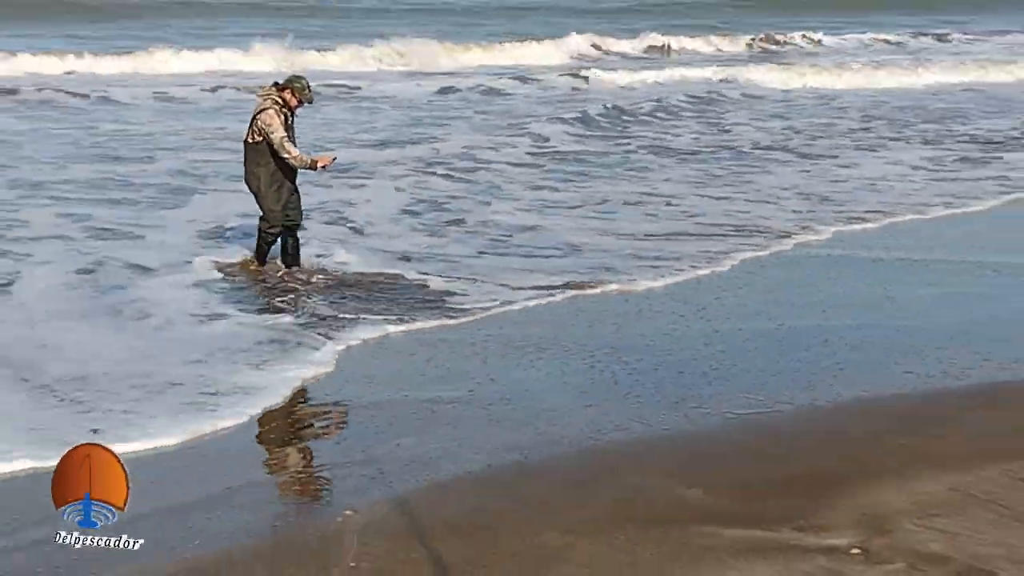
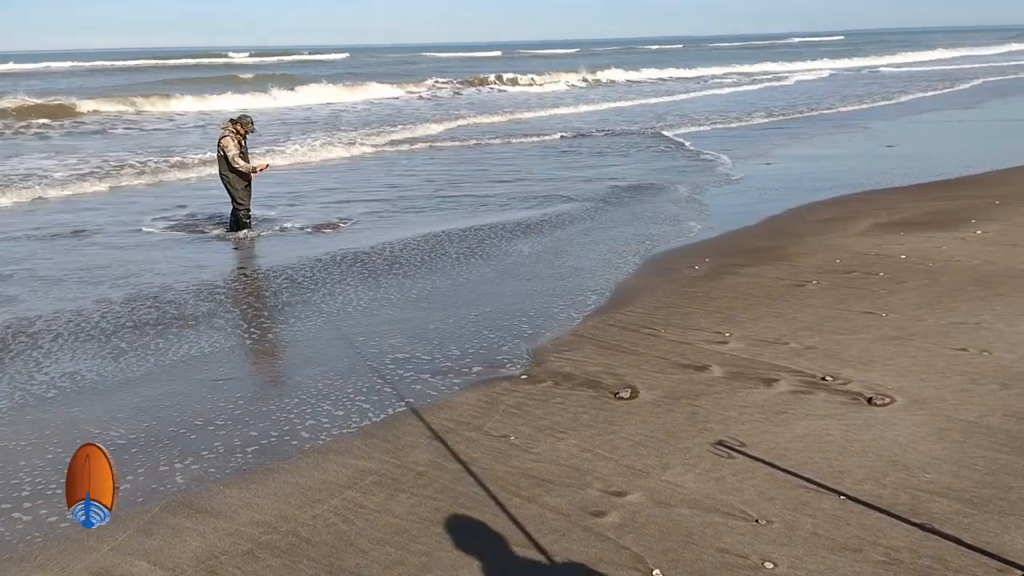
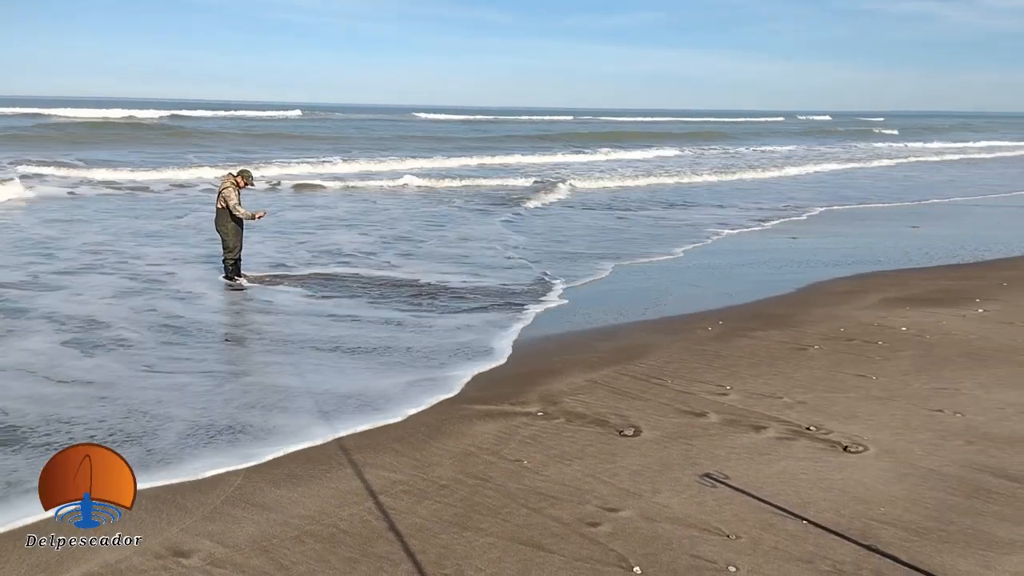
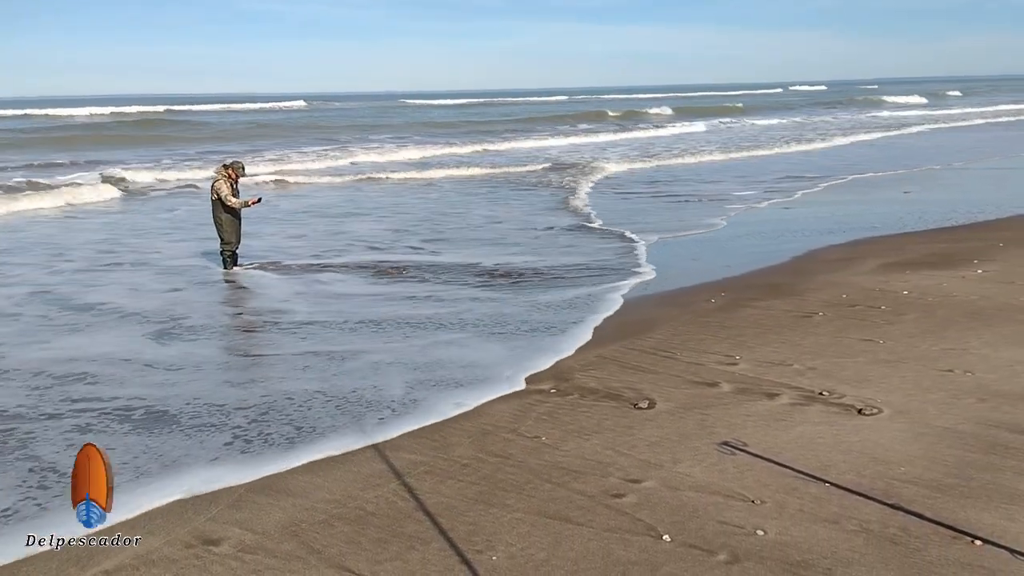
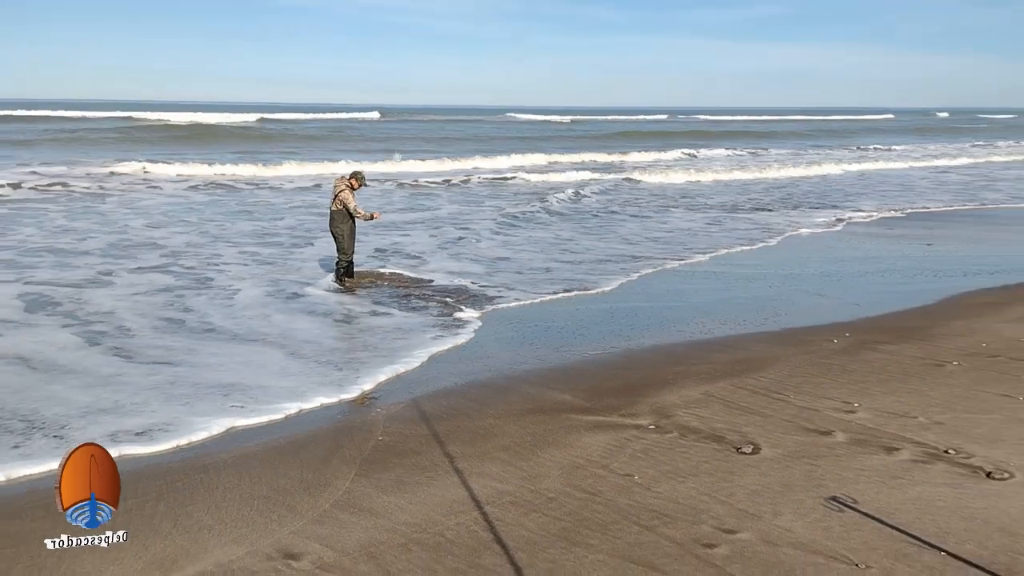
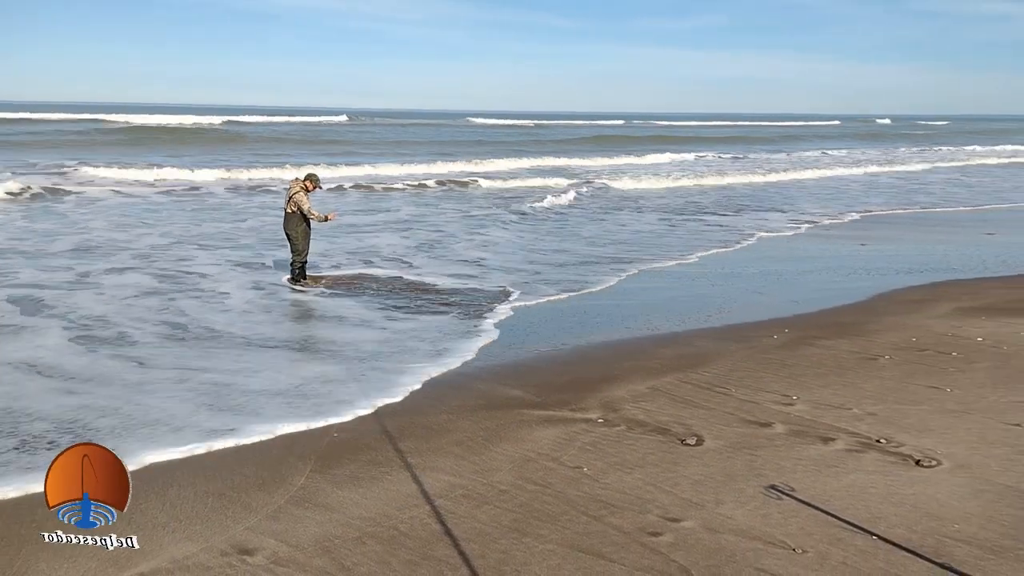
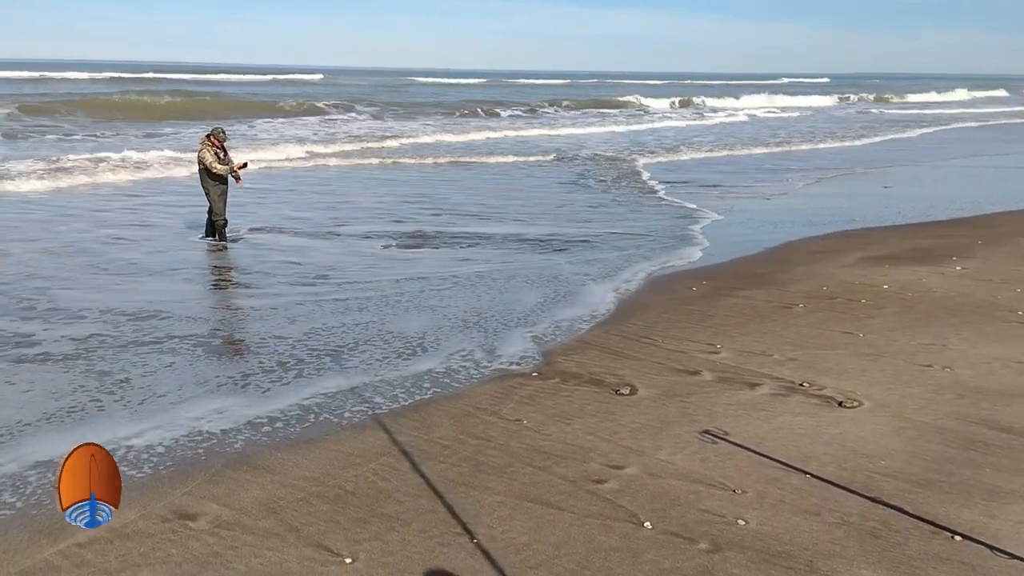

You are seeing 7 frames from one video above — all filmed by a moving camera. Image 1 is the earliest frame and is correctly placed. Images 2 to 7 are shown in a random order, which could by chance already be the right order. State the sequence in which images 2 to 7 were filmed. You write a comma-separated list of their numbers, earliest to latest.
5, 6, 3, 4, 7, 2
